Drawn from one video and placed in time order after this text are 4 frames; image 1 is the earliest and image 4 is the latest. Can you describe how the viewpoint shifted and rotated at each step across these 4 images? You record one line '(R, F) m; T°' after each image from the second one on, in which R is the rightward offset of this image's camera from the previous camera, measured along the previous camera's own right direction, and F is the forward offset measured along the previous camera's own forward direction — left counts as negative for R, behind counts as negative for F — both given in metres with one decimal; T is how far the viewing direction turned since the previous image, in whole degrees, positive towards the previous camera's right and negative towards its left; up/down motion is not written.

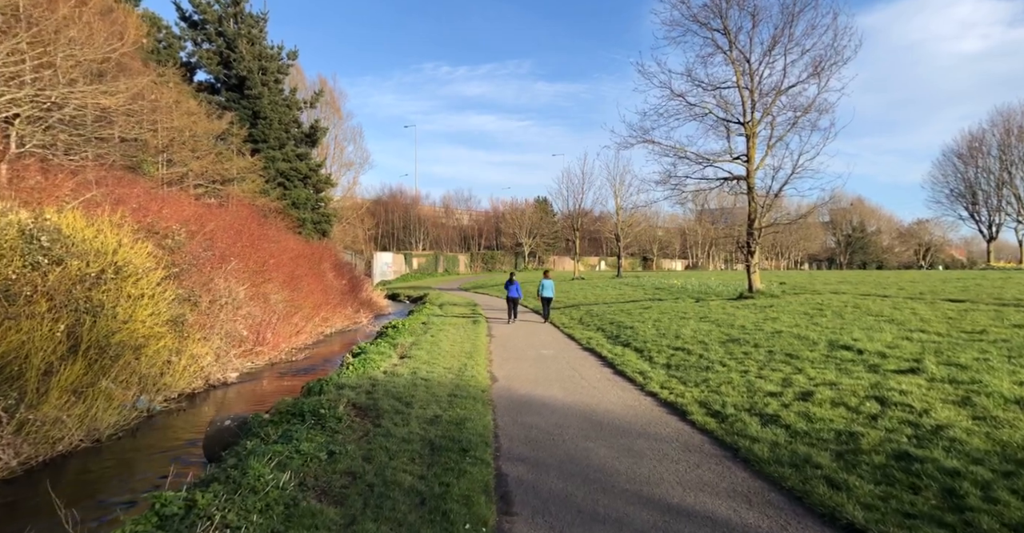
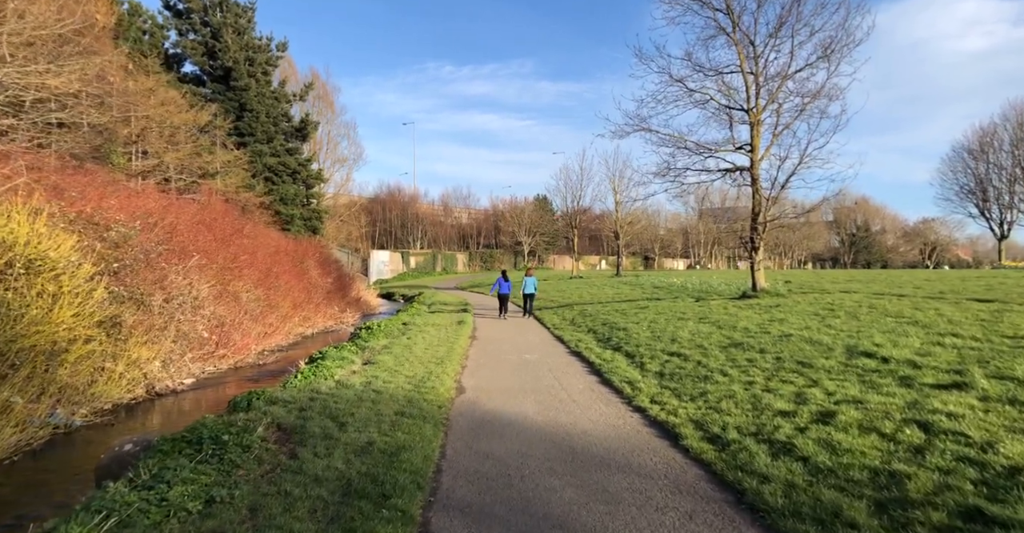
(+0.4, +1.1) m; 0°
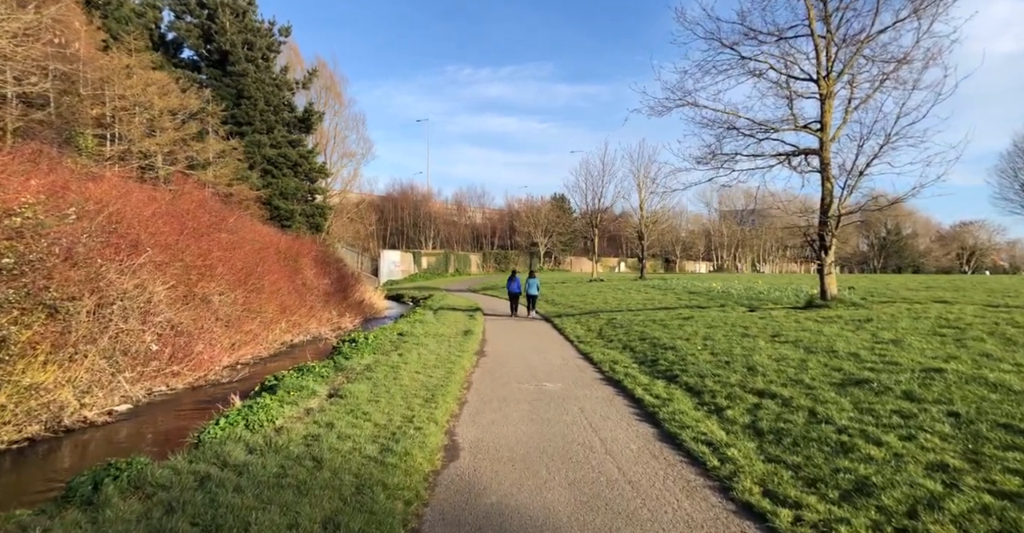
(0.0, +2.6) m; -1°
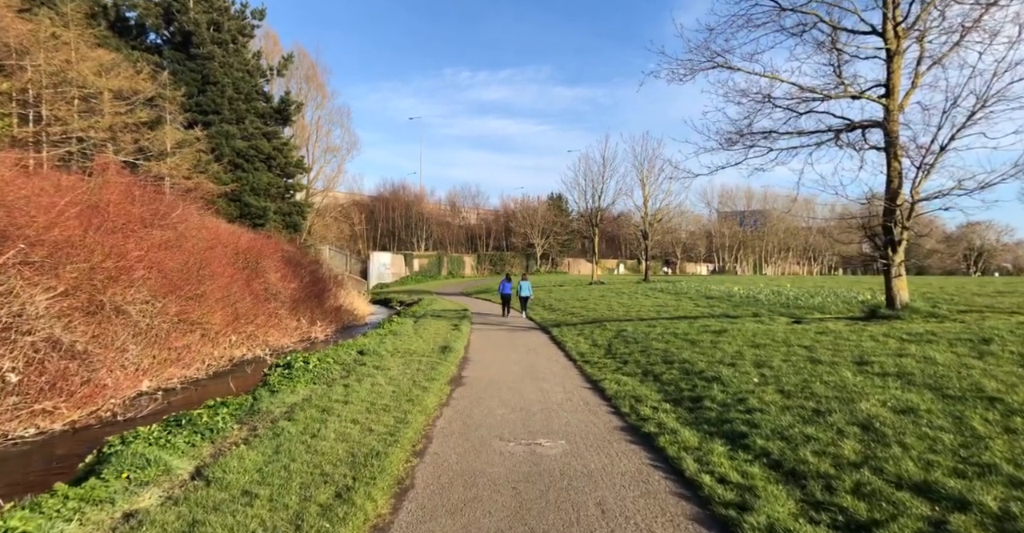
(+0.2, +2.8) m; 0°
